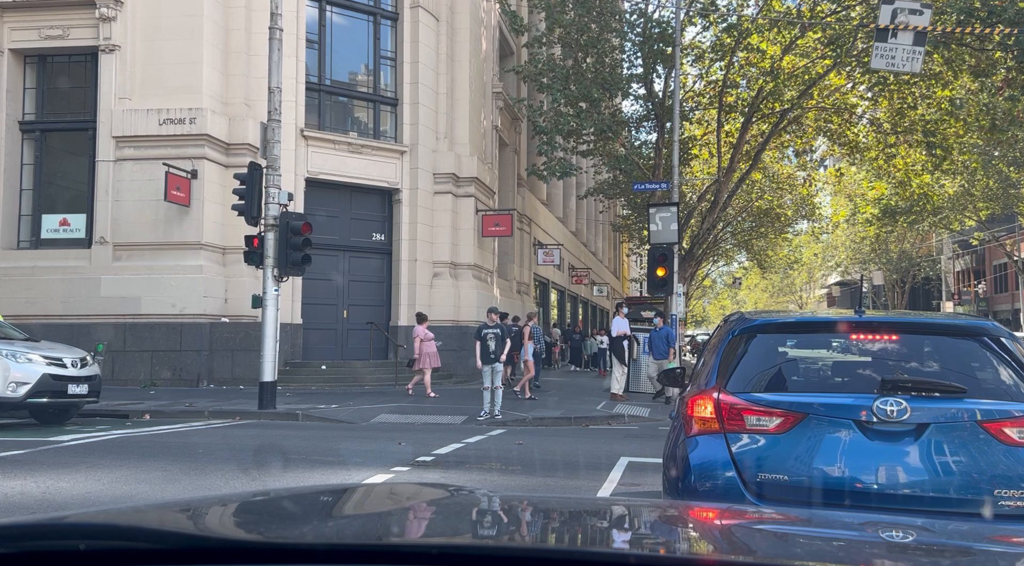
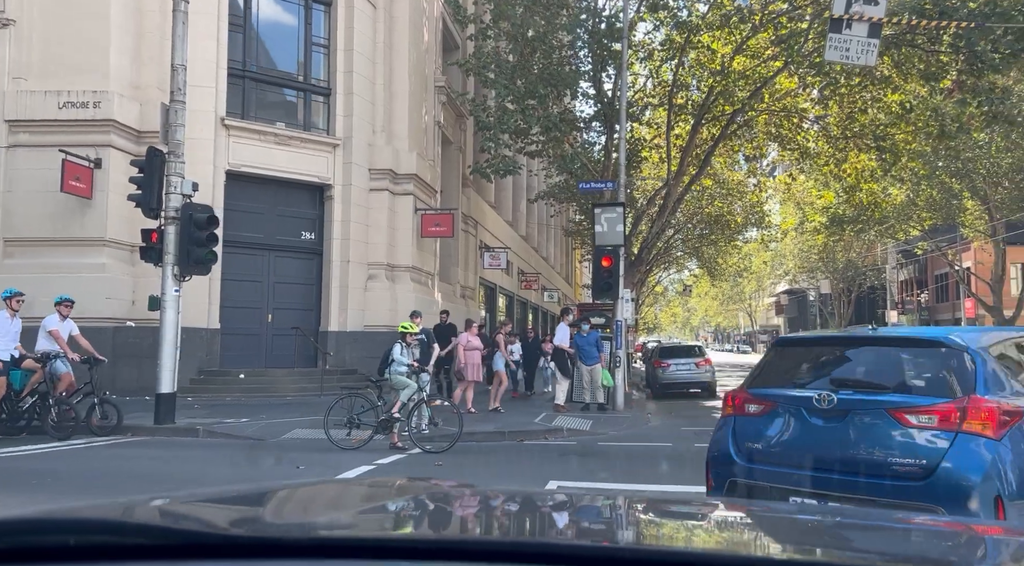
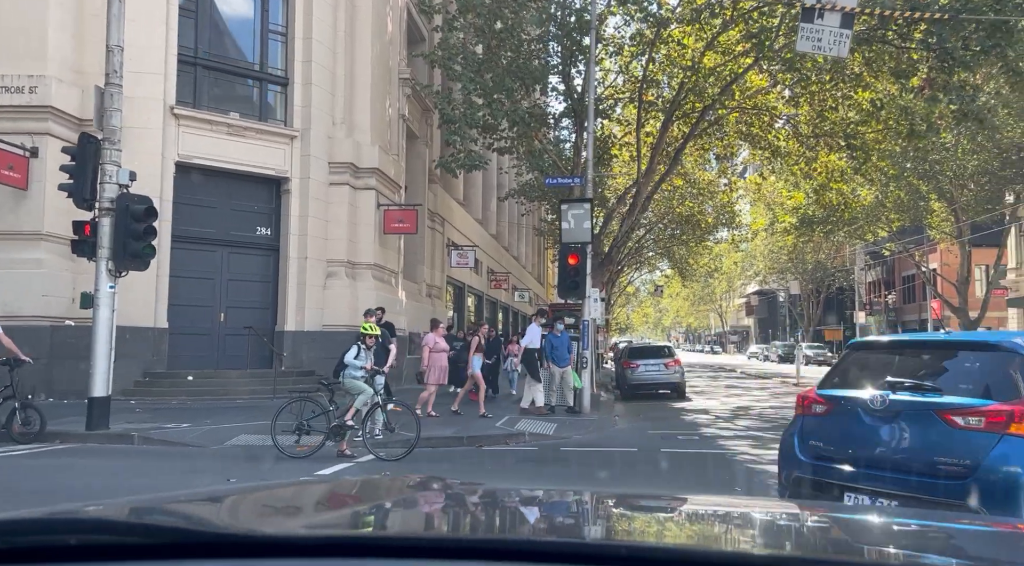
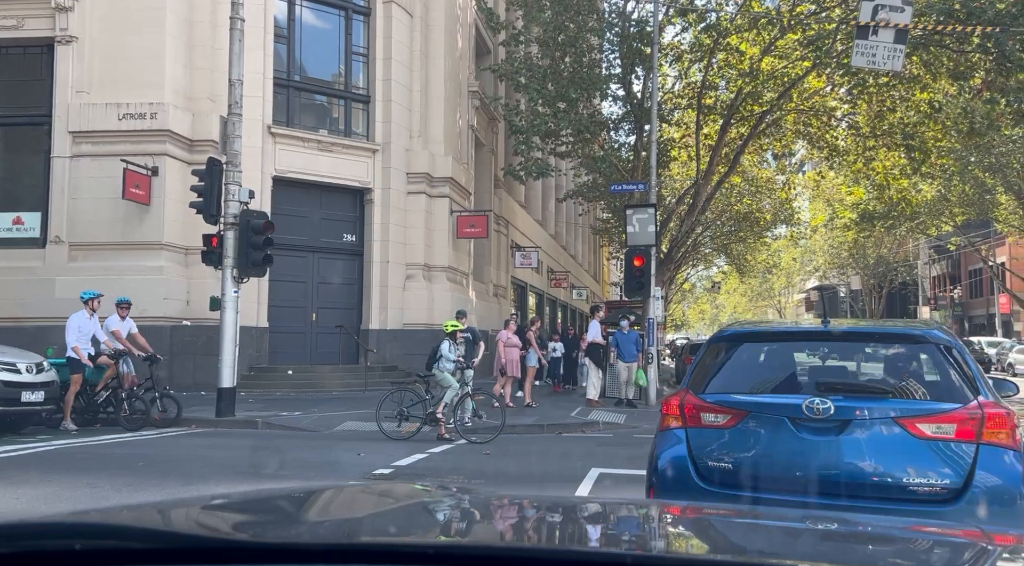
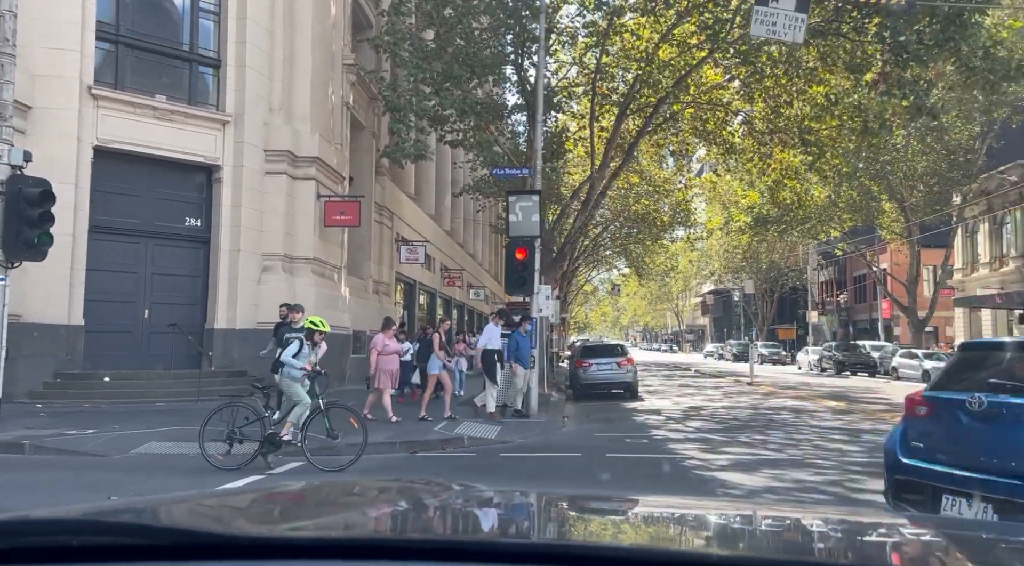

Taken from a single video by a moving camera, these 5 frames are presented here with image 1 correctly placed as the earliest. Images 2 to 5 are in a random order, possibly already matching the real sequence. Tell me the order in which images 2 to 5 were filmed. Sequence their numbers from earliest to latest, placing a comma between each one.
4, 2, 3, 5
